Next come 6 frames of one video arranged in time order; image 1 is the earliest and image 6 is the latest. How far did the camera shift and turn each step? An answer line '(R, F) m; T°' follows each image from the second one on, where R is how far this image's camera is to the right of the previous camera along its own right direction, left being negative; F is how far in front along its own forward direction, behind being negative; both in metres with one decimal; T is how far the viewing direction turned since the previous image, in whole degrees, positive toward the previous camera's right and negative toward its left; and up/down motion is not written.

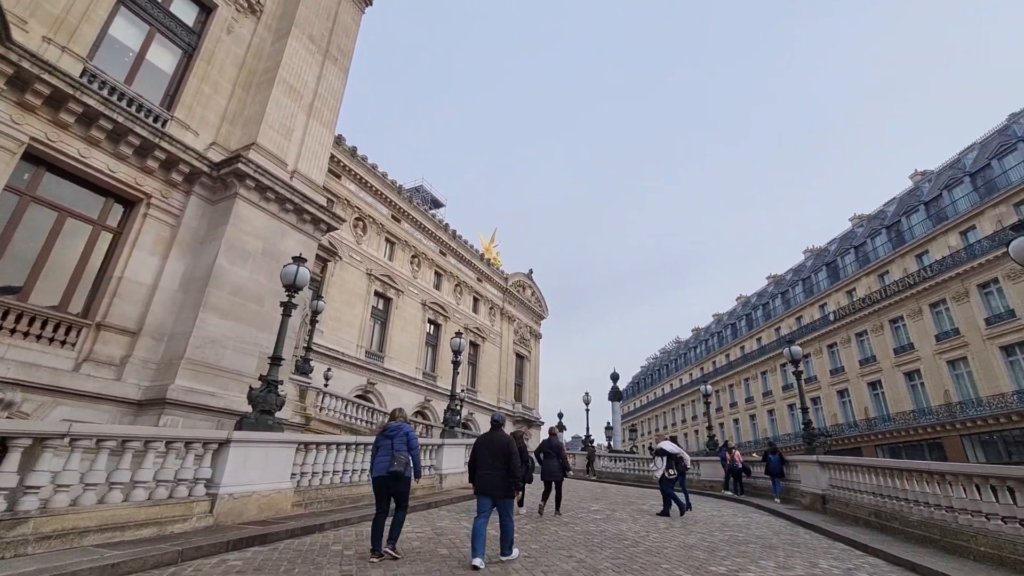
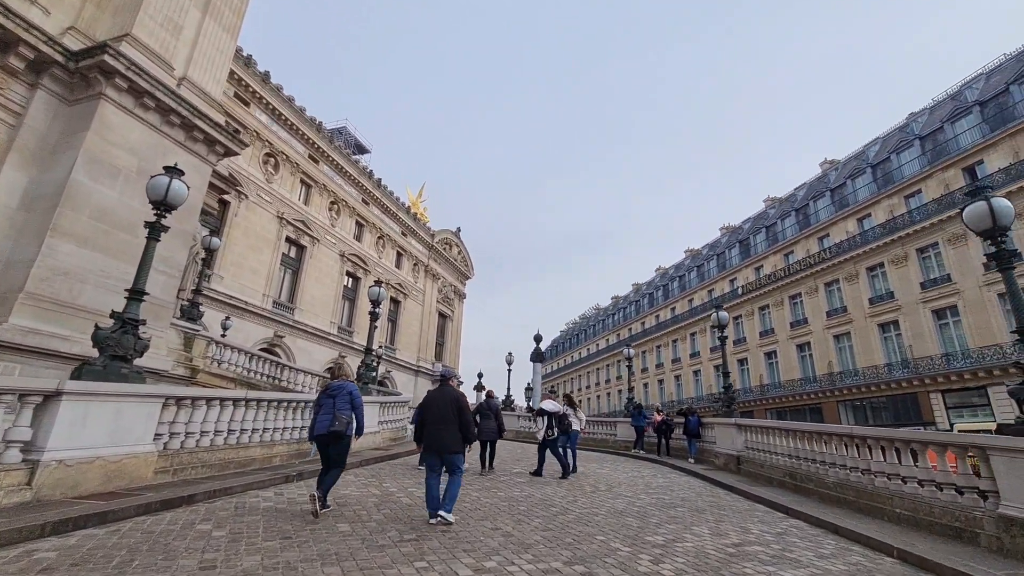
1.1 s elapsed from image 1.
(0.0, +0.9) m; +9°
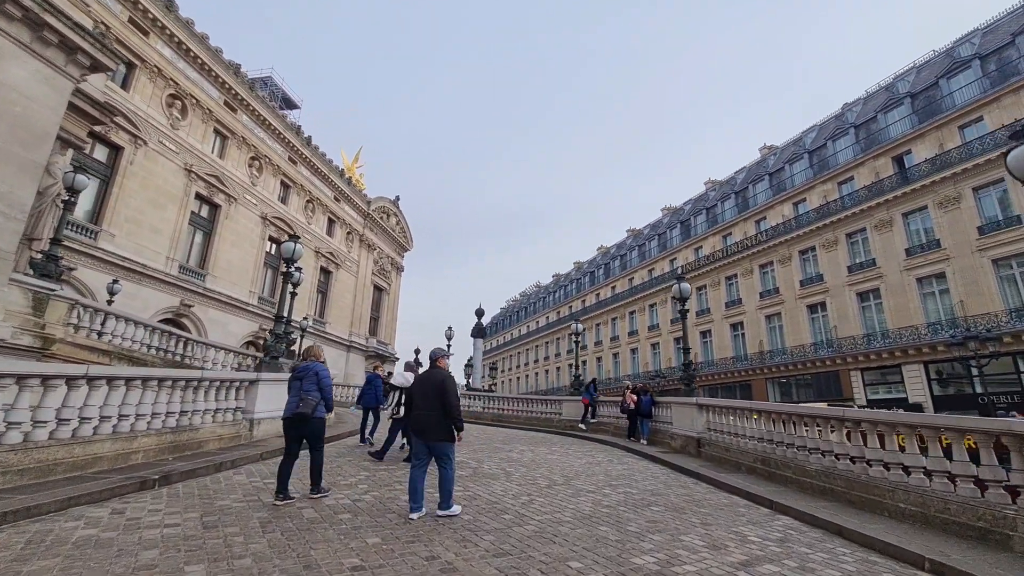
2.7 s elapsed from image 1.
(-0.1, +1.3) m; +7°
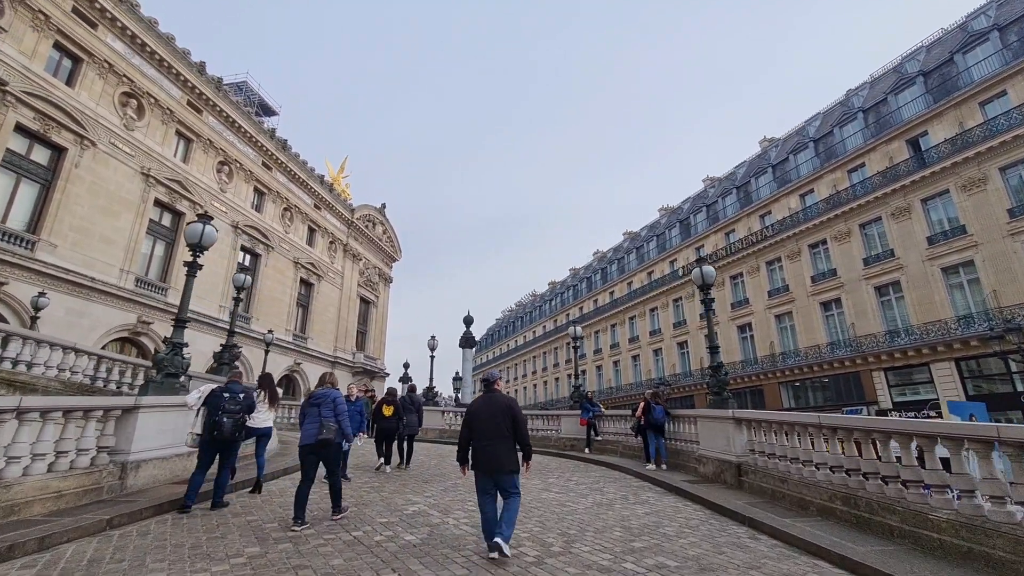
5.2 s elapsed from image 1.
(+0.3, +1.9) m; +1°
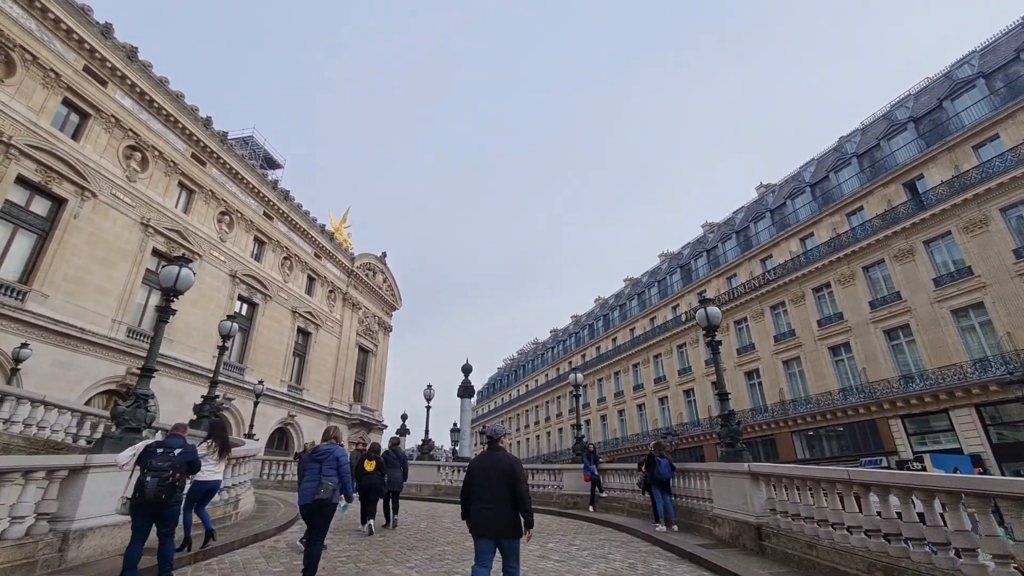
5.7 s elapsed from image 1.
(+0.1, +0.4) m; 0°
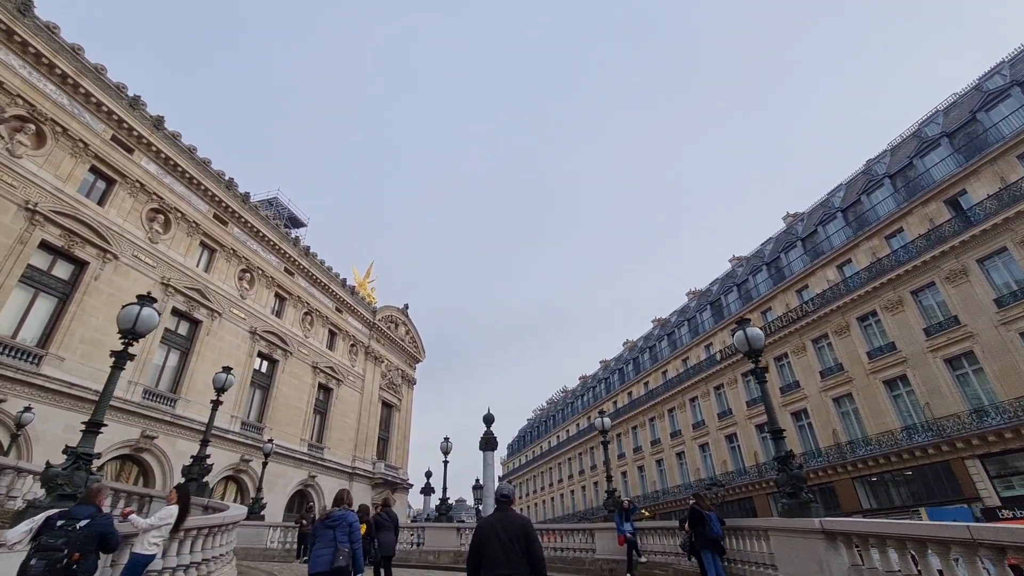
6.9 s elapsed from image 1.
(+0.3, +0.8) m; -3°
